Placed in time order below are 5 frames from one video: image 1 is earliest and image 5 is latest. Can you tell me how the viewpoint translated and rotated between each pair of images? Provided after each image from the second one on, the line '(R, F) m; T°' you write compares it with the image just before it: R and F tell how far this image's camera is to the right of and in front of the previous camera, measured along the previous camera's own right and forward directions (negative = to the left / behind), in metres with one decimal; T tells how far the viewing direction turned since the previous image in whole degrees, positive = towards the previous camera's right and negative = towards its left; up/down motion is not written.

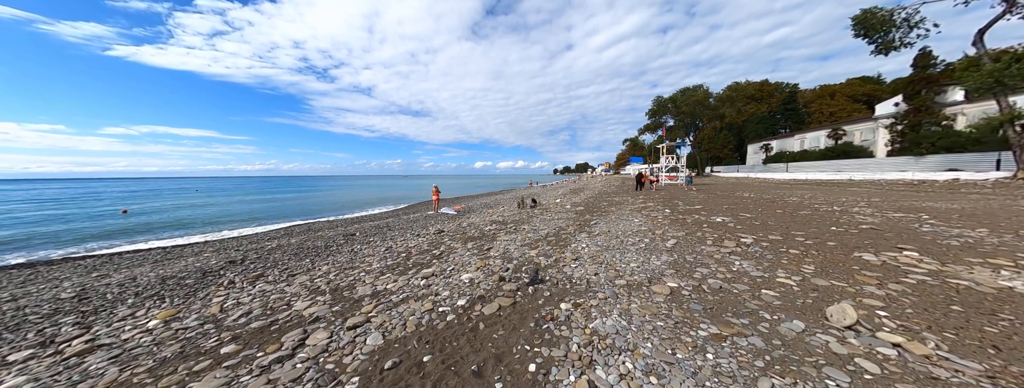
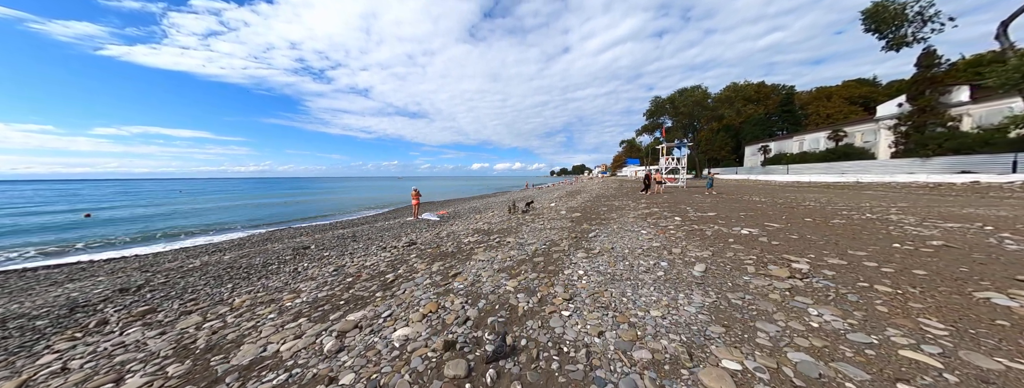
(+0.5, +1.8) m; +1°
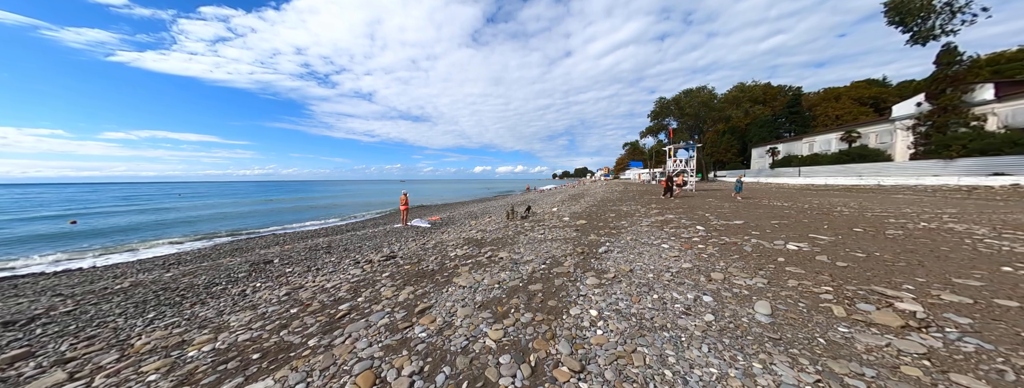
(+0.2, +1.4) m; -1°
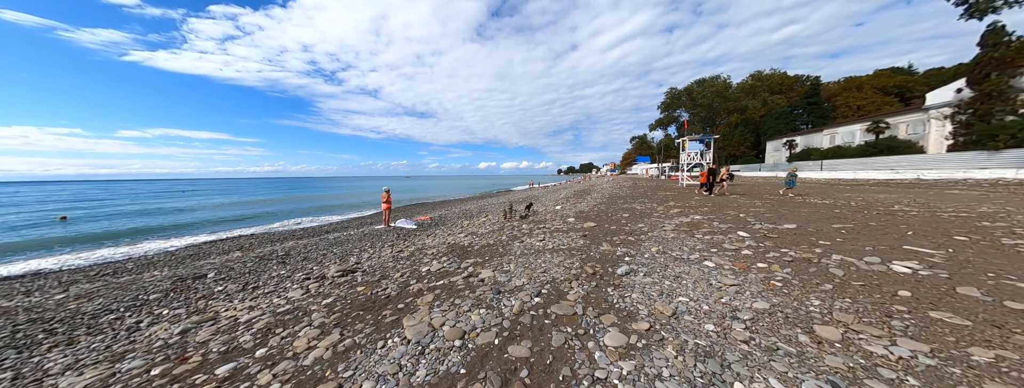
(+0.4, +1.8) m; -1°
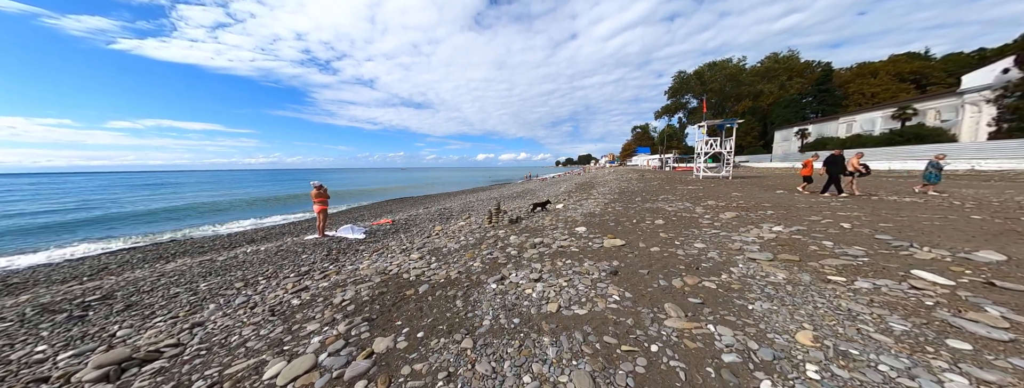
(+0.5, +3.5) m; 0°
